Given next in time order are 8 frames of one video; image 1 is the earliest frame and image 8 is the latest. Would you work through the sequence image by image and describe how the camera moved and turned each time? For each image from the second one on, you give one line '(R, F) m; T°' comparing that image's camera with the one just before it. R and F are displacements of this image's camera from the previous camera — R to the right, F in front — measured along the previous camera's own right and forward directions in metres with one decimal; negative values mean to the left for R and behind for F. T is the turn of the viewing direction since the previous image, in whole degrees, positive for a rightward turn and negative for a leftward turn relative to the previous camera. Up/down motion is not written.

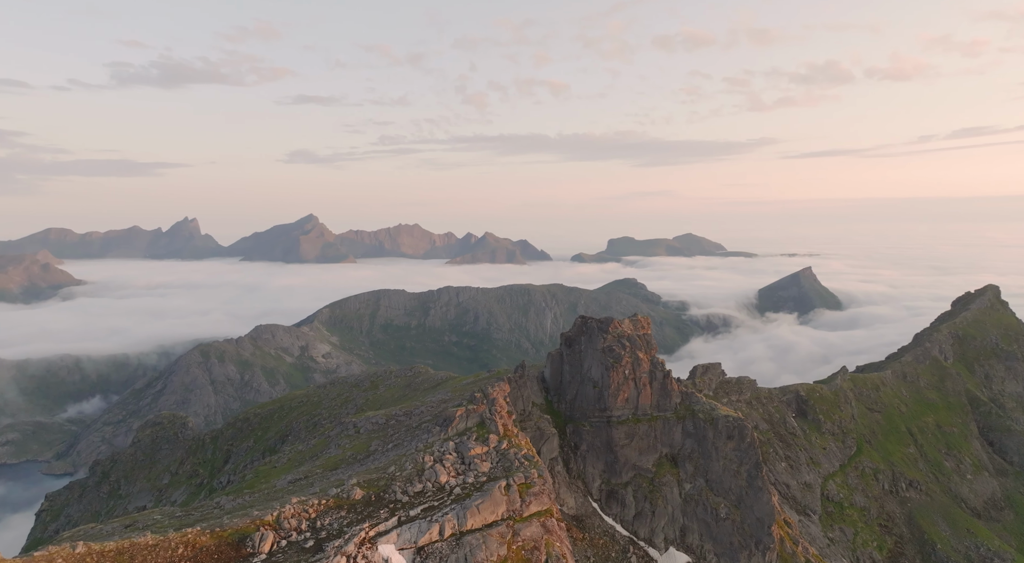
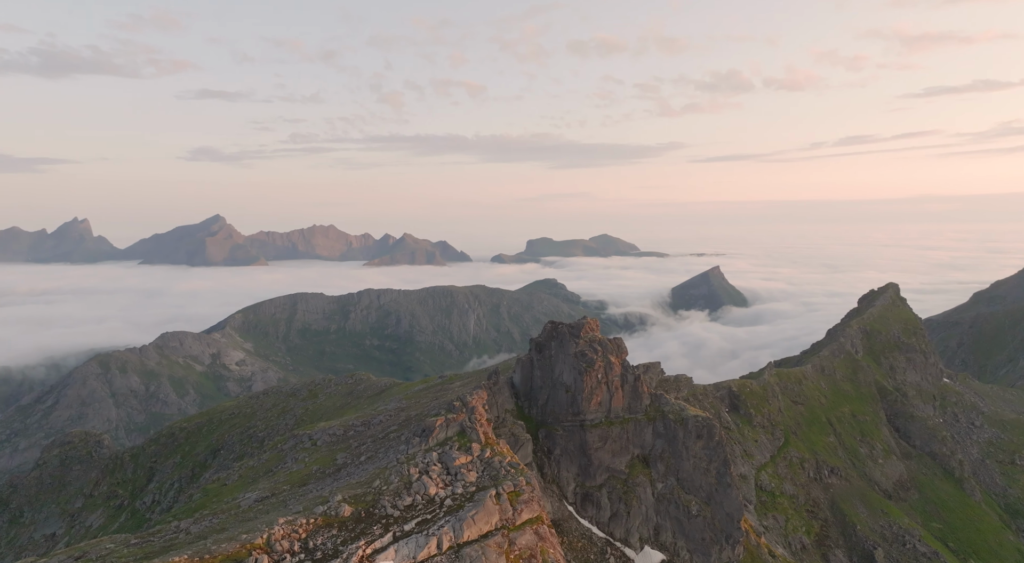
(-2.8, 0.0) m; +7°
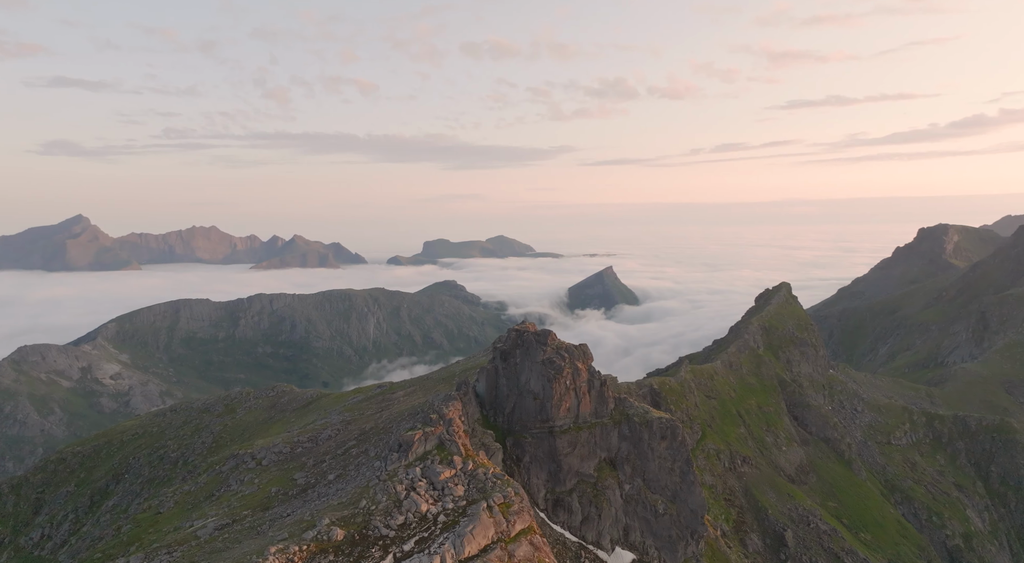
(-3.8, +0.1) m; +9°
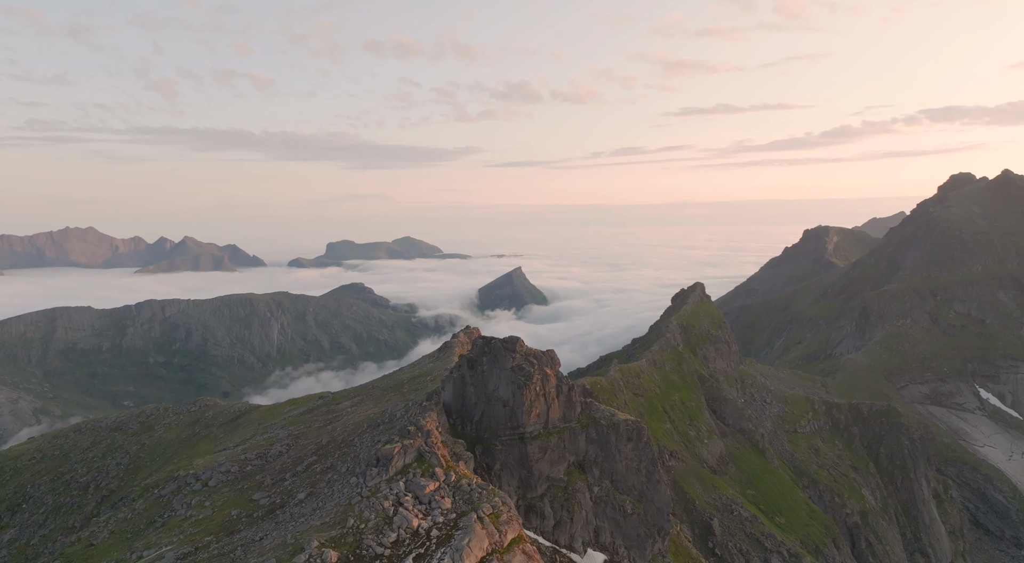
(-3.3, +0.1) m; +8°
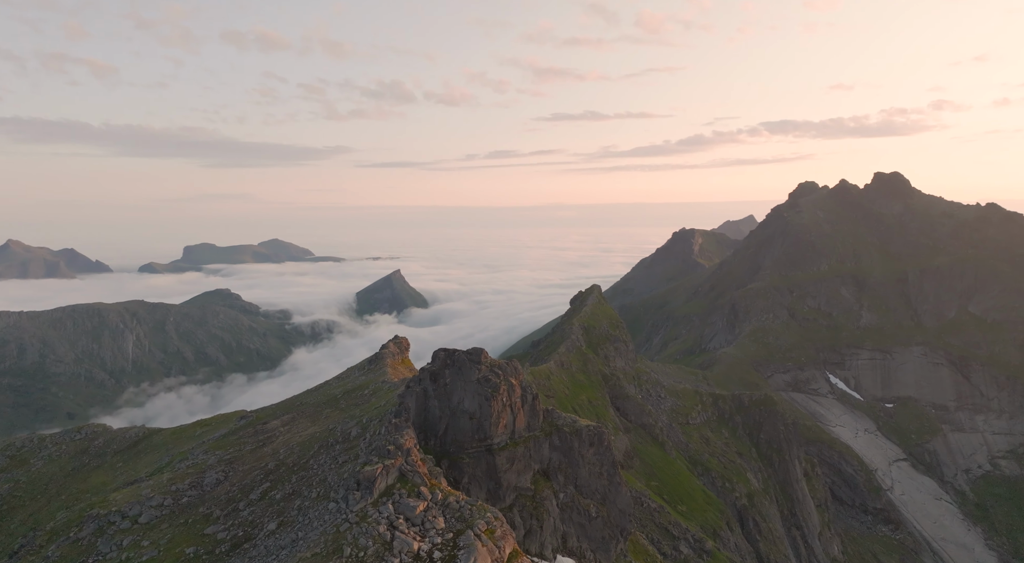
(-4.8, +0.3) m; +11°
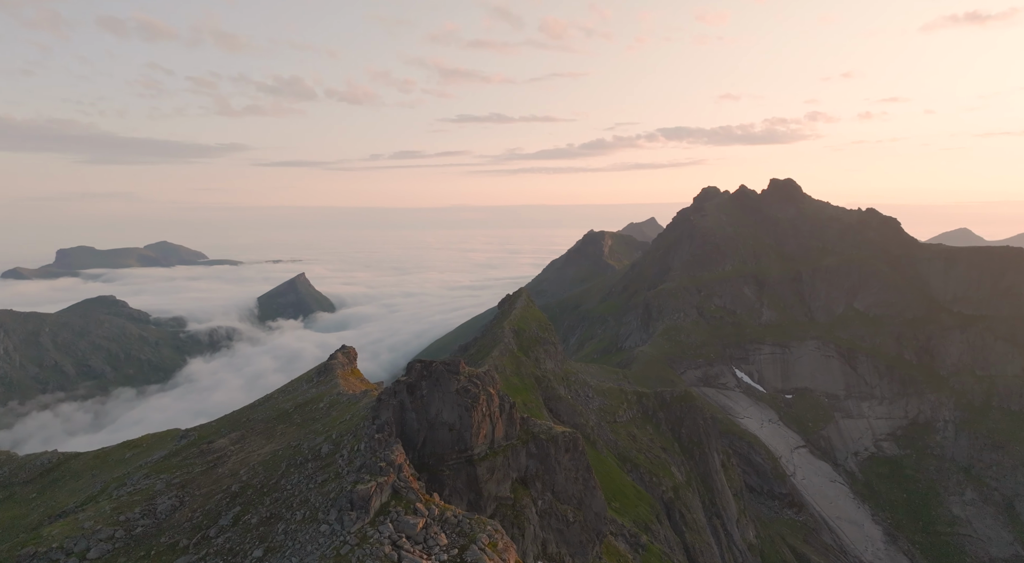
(-3.8, +0.2) m; +8°
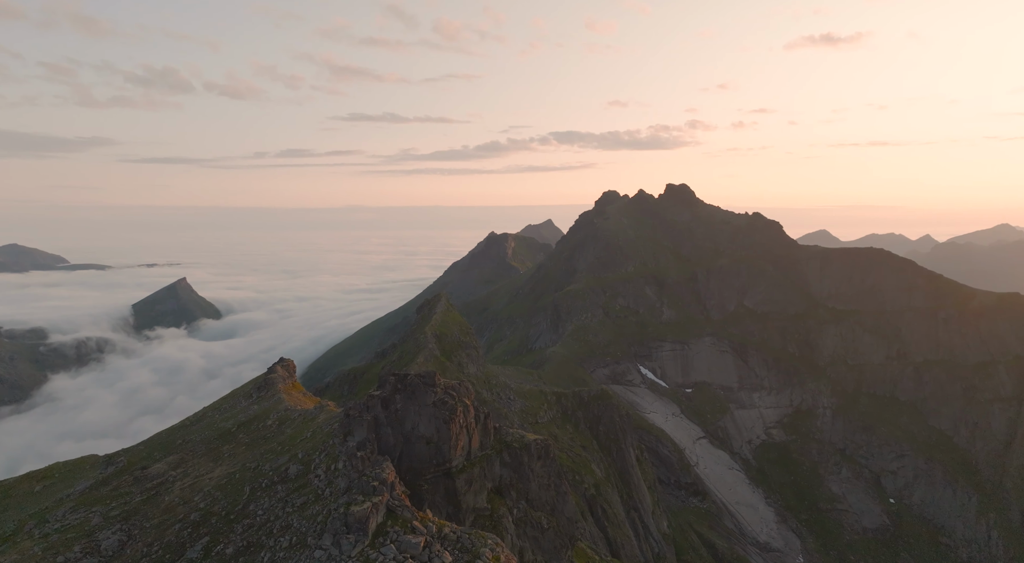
(-4.3, +0.3) m; +9°
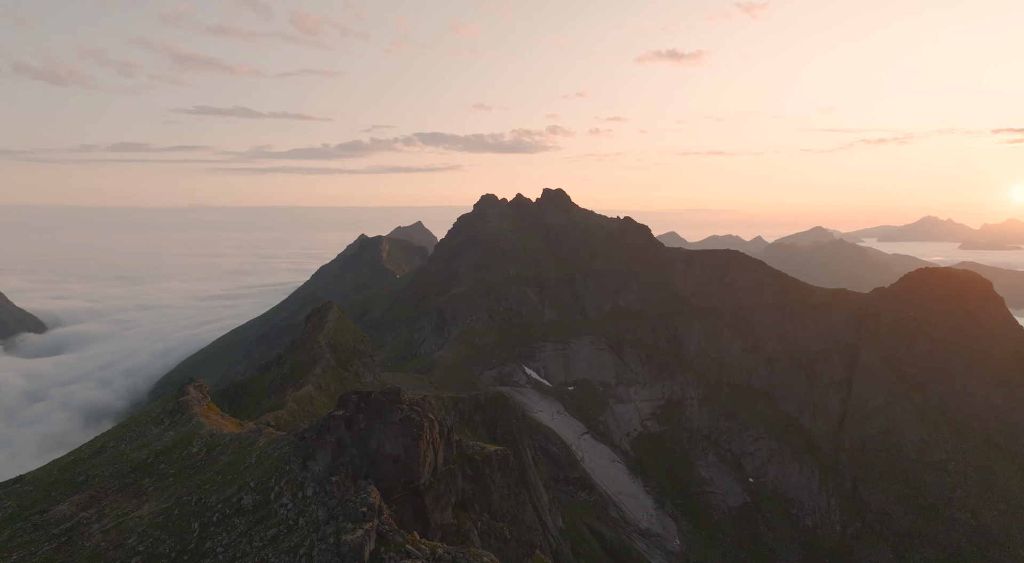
(-5.2, +0.6) m; +12°
